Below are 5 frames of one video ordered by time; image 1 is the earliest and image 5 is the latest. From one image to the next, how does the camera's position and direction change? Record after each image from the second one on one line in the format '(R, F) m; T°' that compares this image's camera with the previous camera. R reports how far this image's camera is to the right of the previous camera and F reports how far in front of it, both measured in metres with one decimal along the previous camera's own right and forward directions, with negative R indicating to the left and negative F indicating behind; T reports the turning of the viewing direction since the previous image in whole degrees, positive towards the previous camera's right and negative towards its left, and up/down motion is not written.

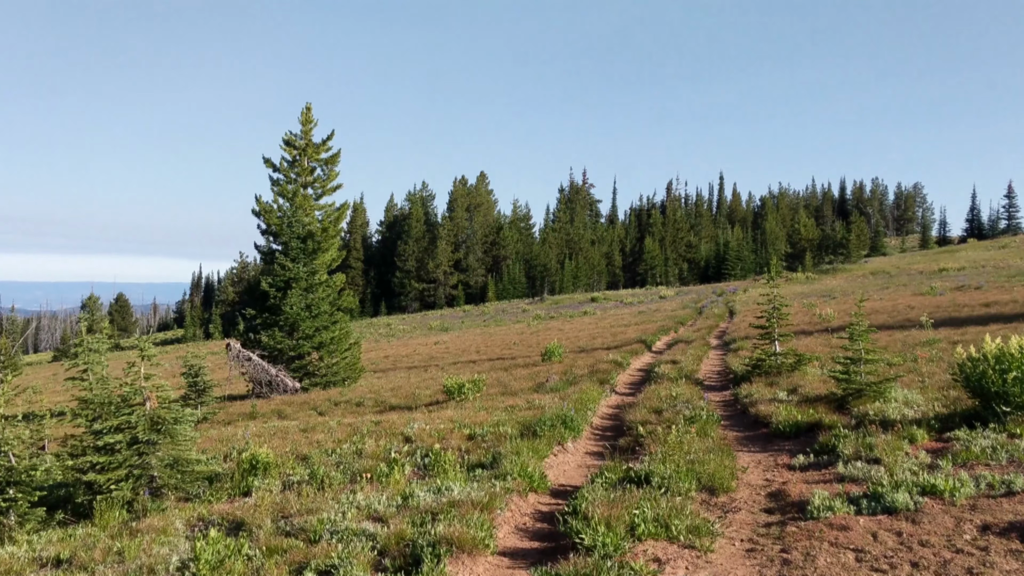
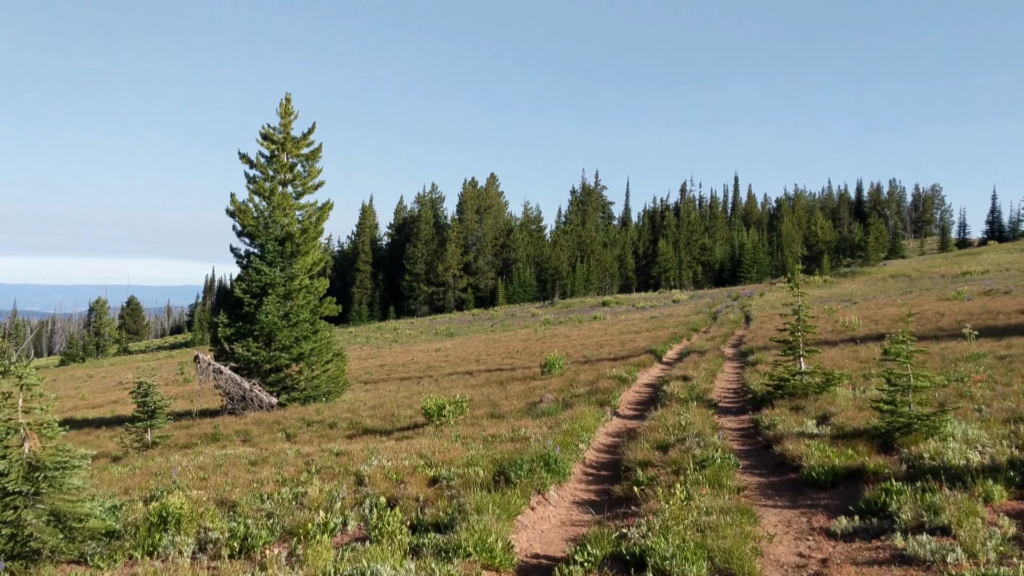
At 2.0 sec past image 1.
(+0.8, +2.0) m; -1°
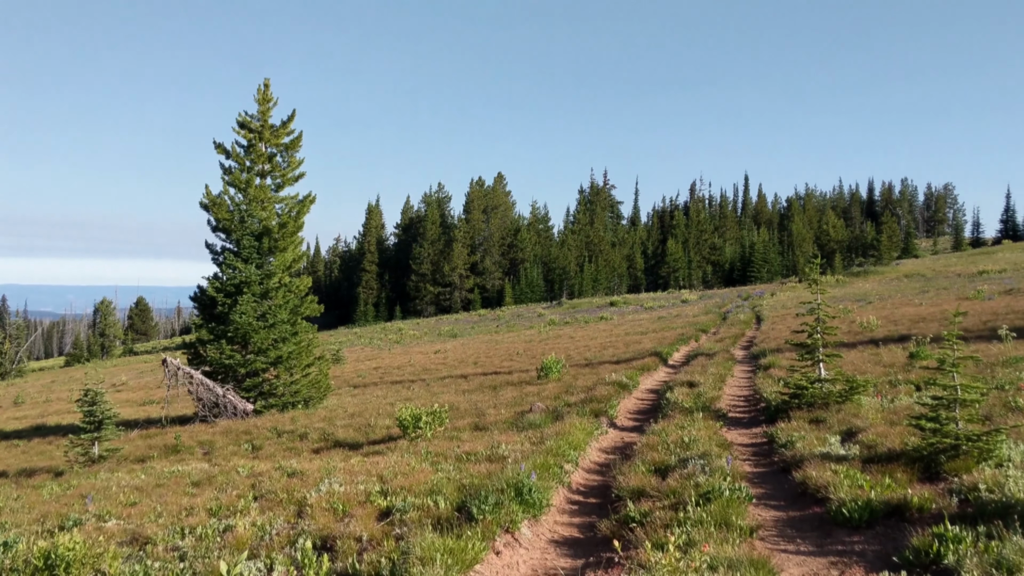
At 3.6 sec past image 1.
(+0.7, +1.6) m; -1°
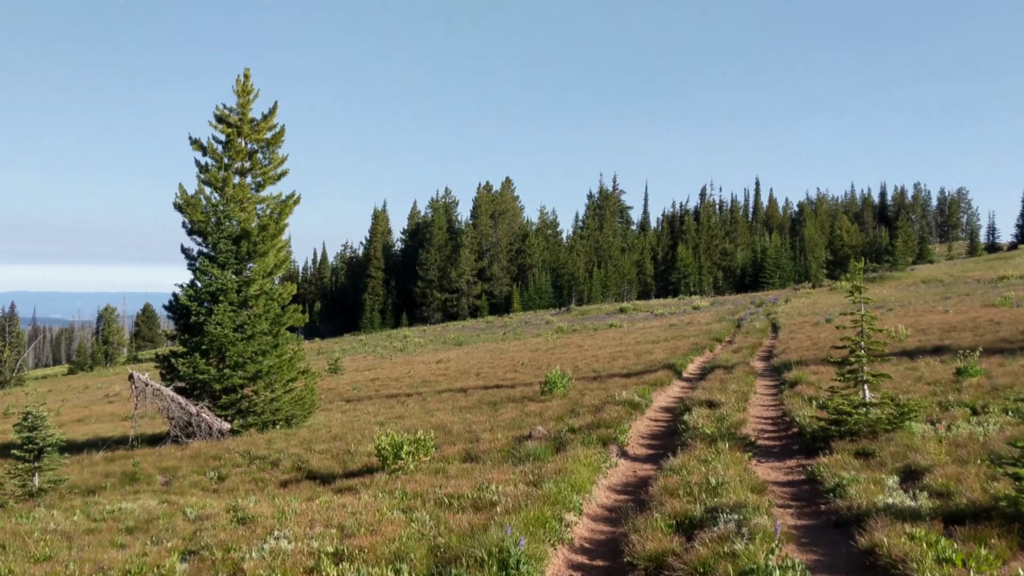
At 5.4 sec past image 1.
(+0.3, +1.7) m; -1°
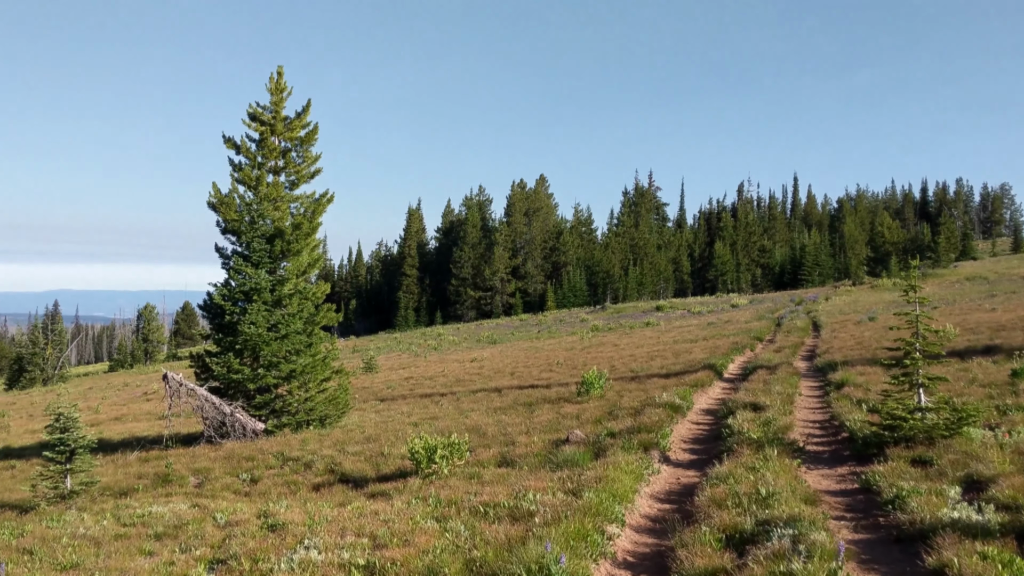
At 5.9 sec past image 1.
(-0.2, +0.5) m; -3°
